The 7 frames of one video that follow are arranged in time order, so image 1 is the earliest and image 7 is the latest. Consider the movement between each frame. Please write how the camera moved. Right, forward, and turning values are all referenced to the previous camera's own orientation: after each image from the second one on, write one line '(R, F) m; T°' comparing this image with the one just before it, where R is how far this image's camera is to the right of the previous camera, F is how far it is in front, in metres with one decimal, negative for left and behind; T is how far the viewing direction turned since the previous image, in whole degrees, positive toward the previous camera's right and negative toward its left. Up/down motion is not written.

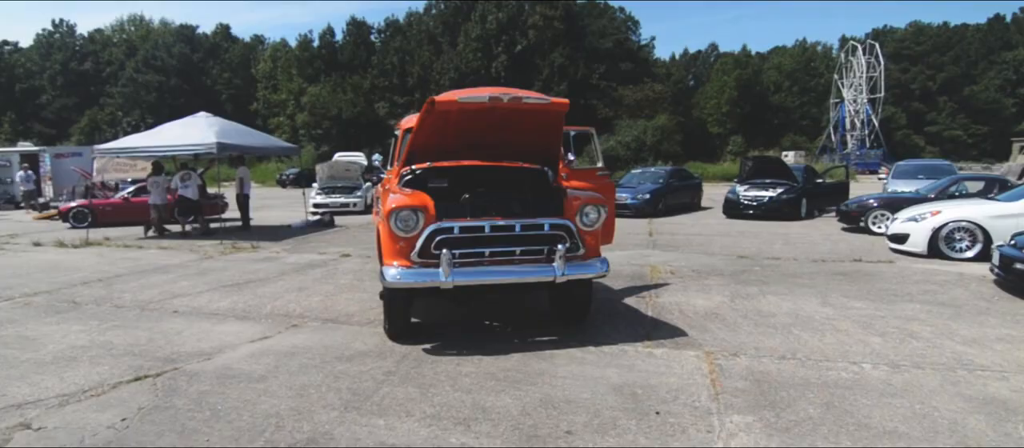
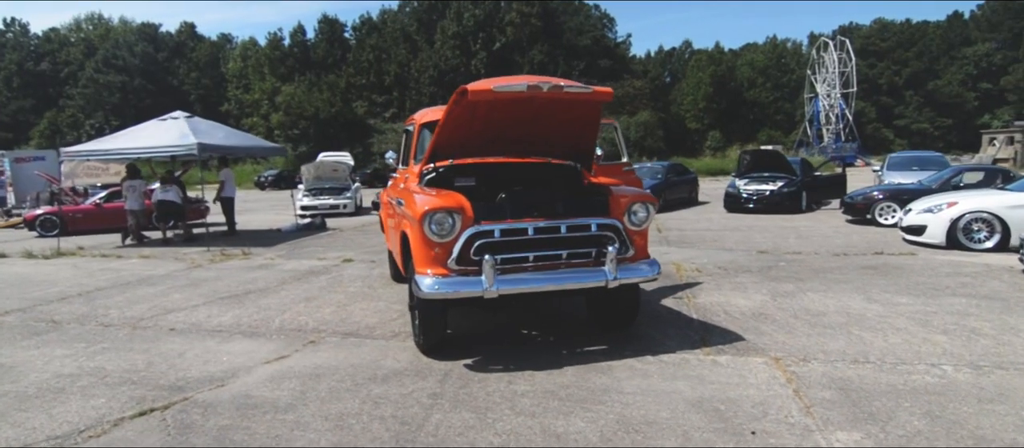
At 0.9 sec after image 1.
(-0.7, +0.6) m; +2°
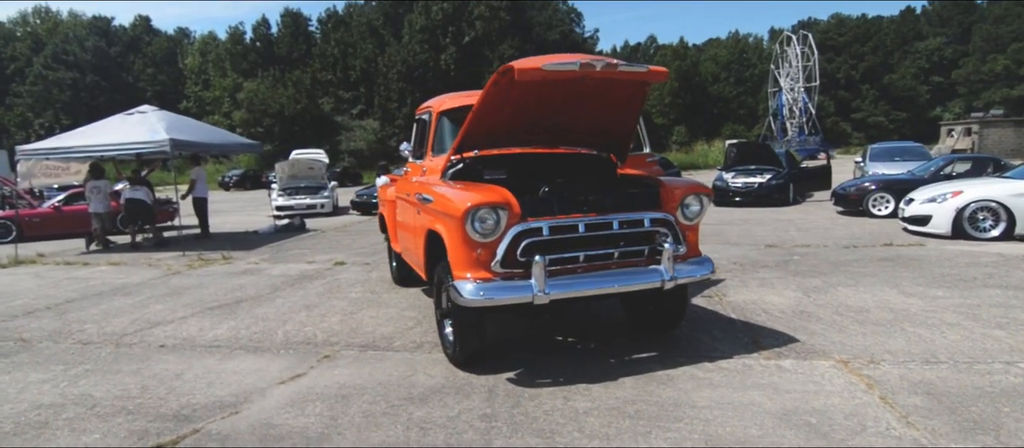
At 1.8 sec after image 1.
(-0.7, +0.6) m; +3°
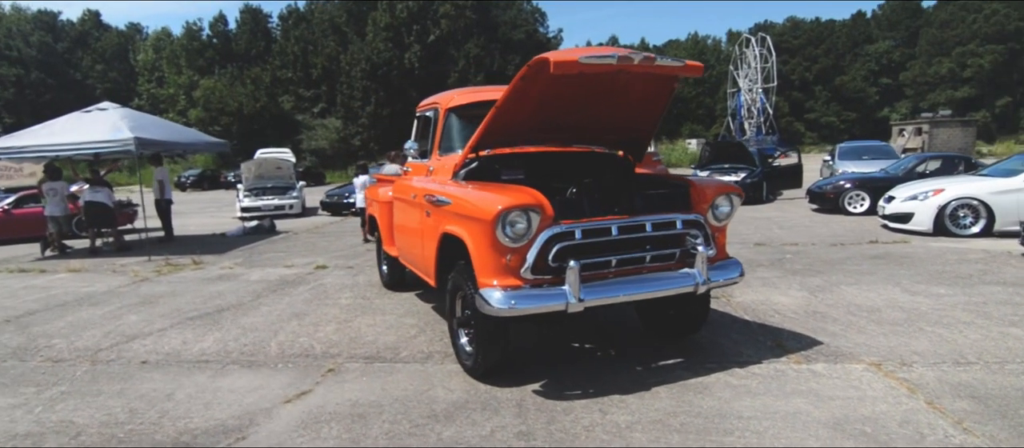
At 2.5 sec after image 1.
(-0.5, +0.3) m; +4°
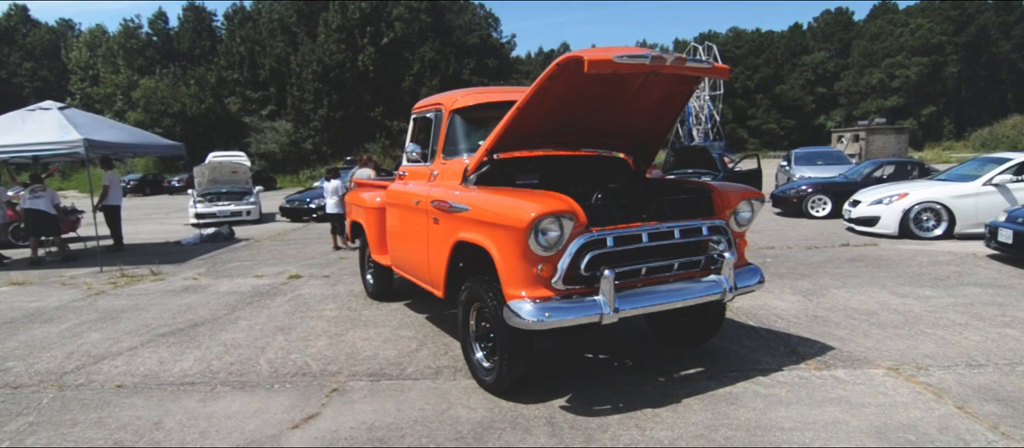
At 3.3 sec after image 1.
(-0.6, +0.3) m; +5°
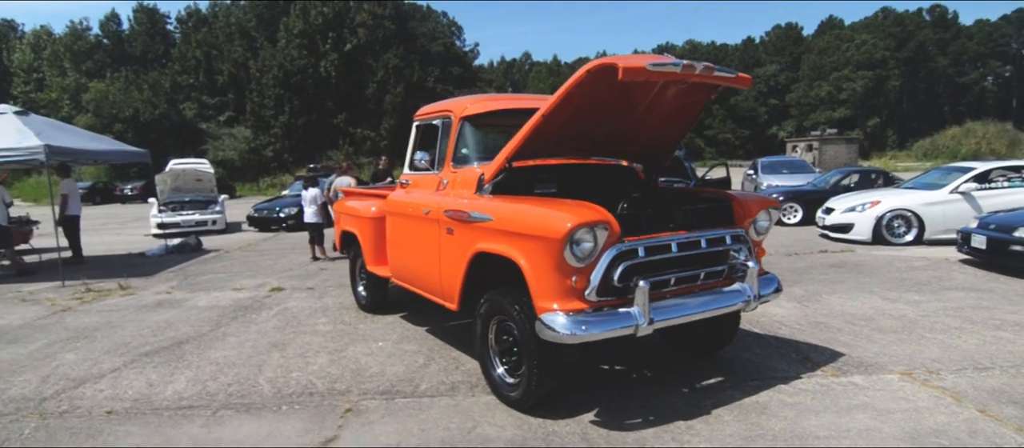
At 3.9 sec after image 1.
(-0.5, +0.2) m; +4°
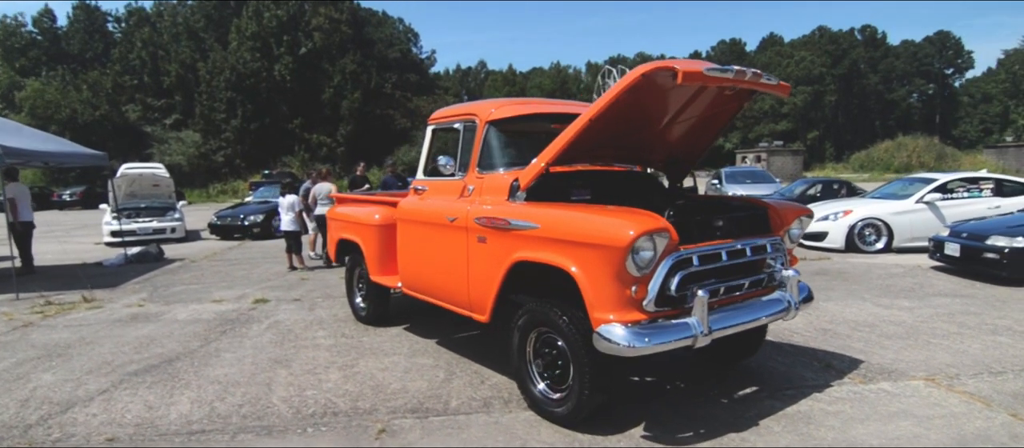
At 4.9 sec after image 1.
(-0.7, +0.2) m; +5°
